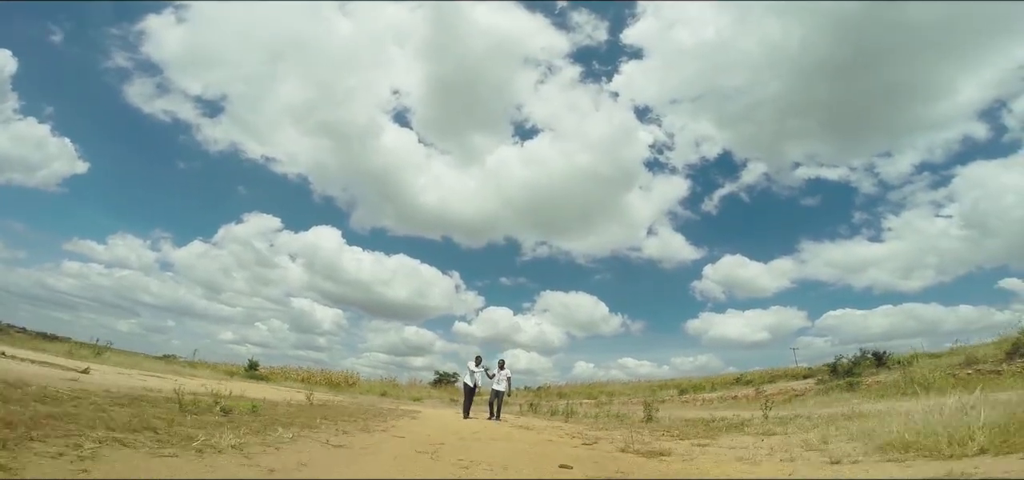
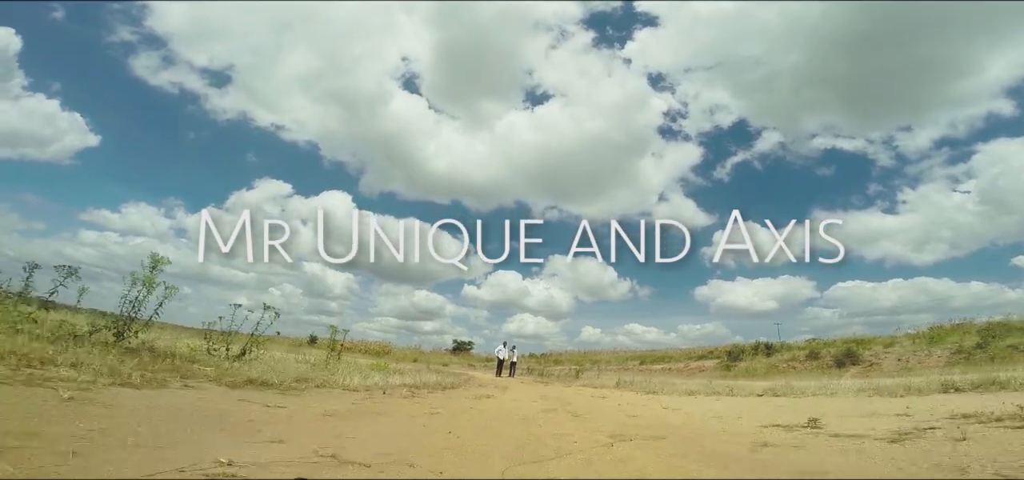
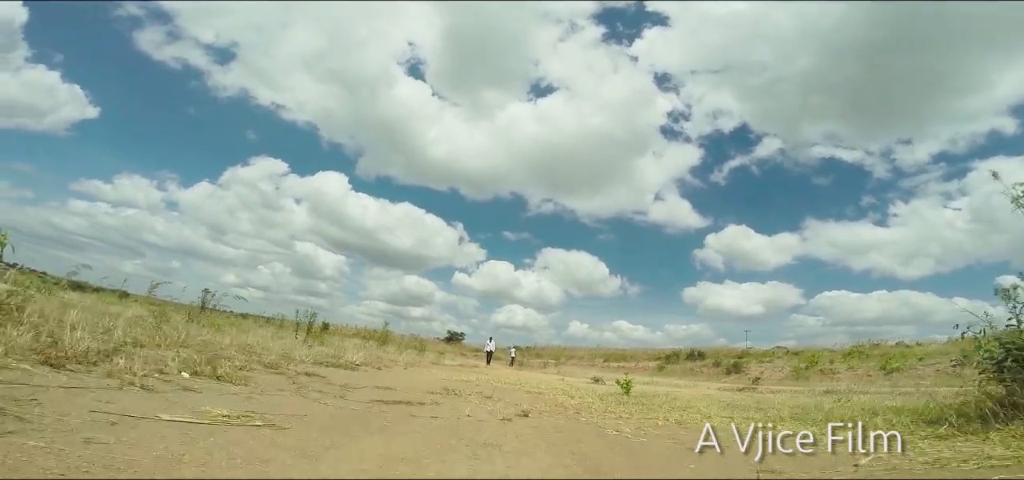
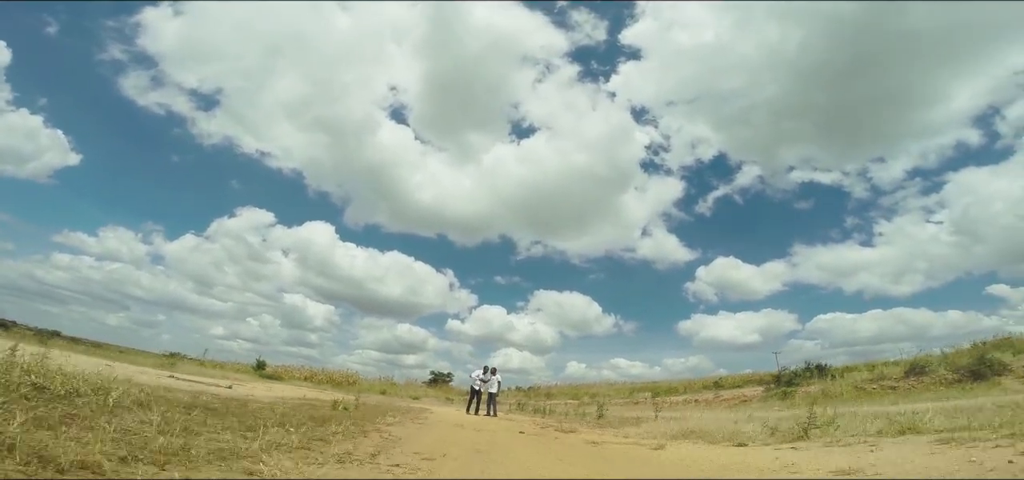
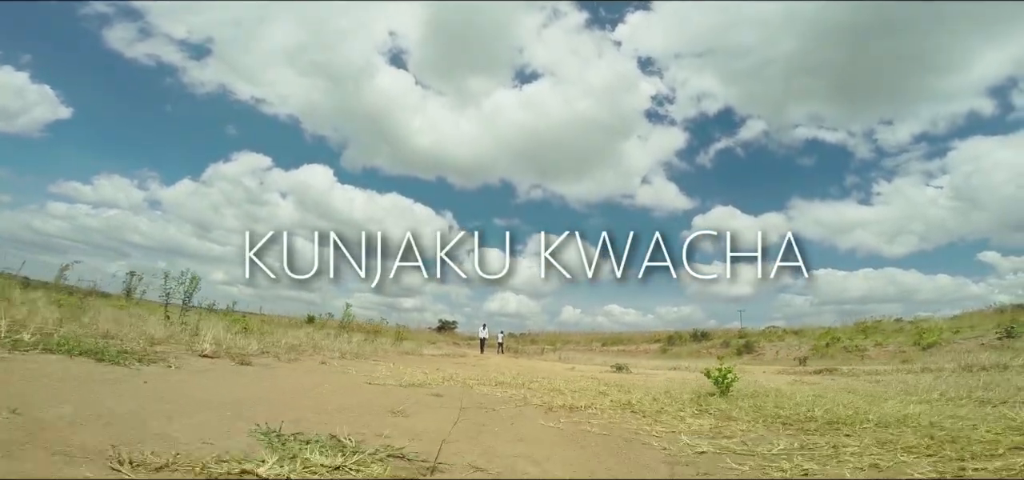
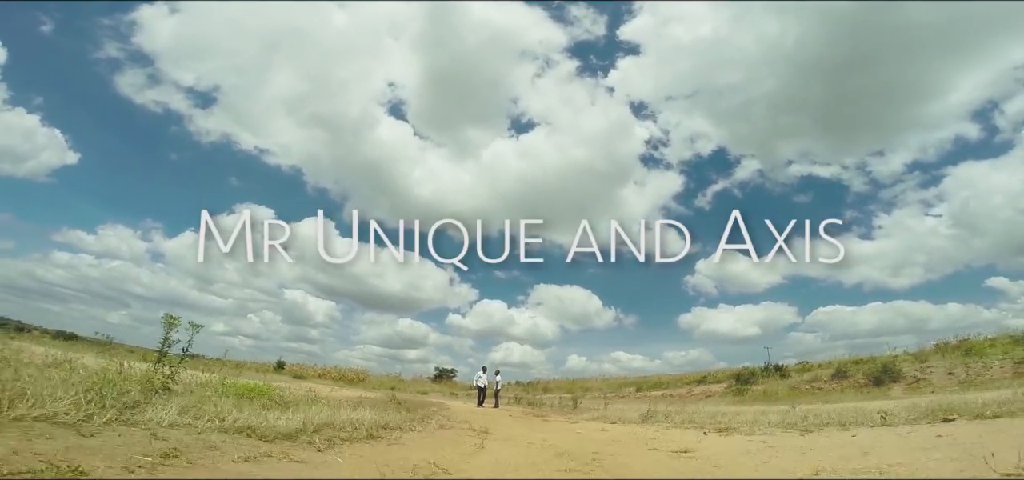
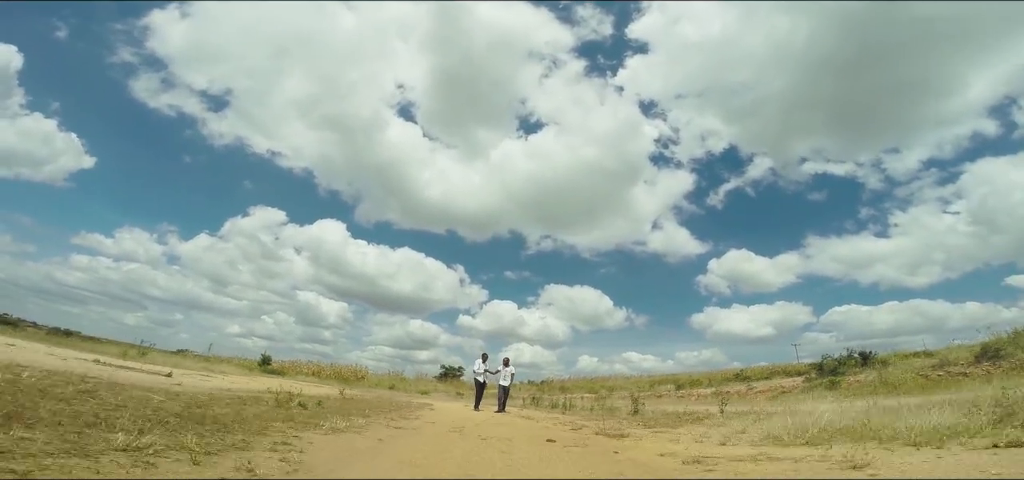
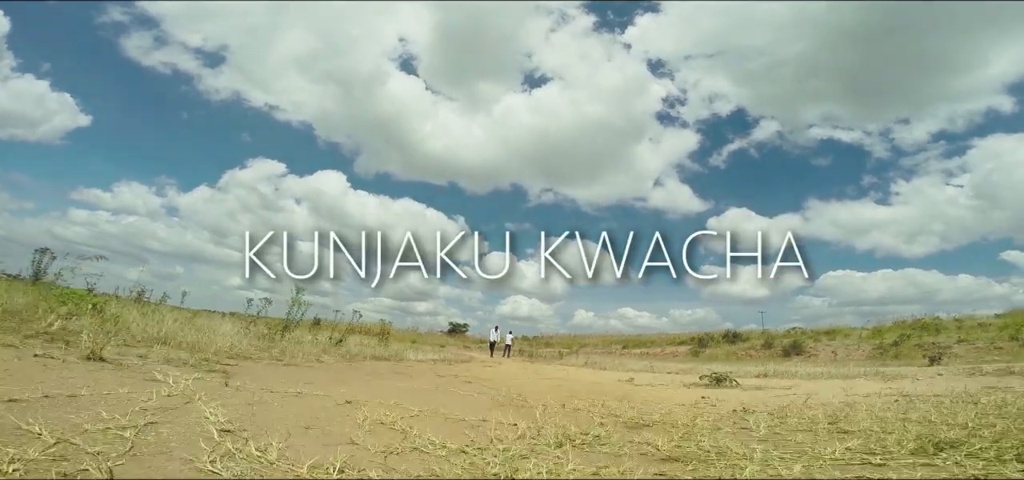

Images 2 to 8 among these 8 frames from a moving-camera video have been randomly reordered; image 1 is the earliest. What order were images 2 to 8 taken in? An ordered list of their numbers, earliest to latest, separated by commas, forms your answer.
7, 4, 6, 2, 8, 5, 3
